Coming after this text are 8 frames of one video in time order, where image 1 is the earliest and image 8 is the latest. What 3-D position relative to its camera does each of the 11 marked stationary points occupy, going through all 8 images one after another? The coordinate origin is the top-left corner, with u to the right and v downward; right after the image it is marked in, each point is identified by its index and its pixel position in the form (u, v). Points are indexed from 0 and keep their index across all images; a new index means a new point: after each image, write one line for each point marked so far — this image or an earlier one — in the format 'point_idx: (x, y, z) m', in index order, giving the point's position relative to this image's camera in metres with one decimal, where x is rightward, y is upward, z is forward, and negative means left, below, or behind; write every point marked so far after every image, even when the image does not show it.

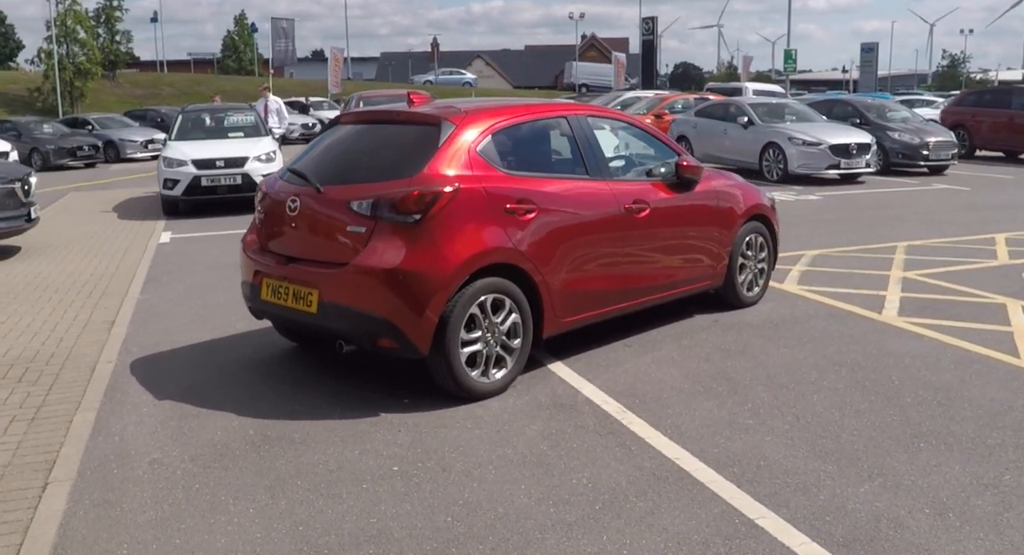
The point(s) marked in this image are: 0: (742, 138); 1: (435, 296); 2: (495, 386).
0: (+5.7, +3.4, +19.6) m
1: (-0.4, -0.1, +4.4) m
2: (-0.1, -0.6, +4.7) m
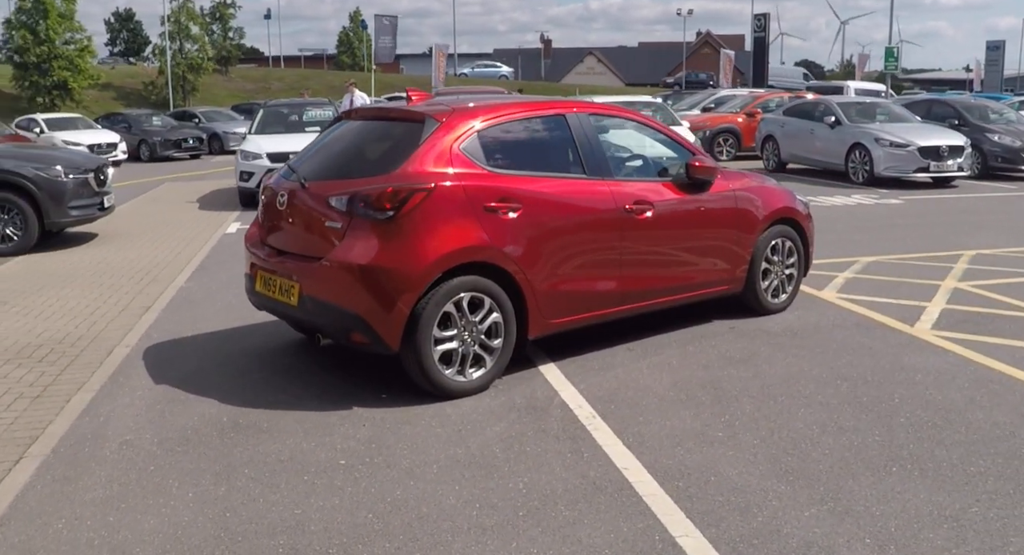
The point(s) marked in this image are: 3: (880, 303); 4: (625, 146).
0: (+7.4, +3.2, +18.8) m
1: (-0.6, -0.1, +4.4) m
2: (-0.2, -0.6, +4.7) m
3: (+3.2, -0.2, +6.9) m
4: (+0.9, +0.9, +5.6) m
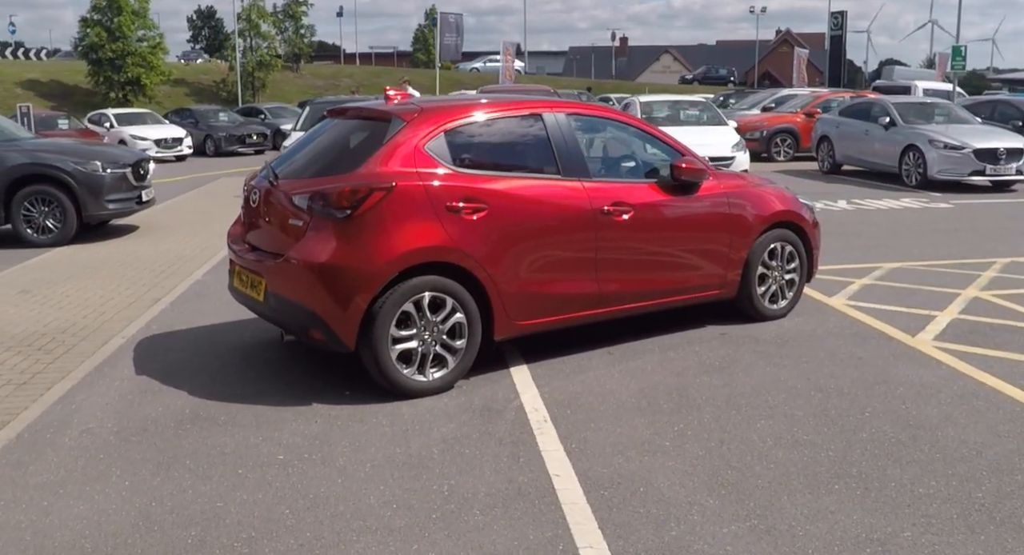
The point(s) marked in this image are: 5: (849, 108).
0: (+8.3, +3.1, +18.1) m
1: (-0.9, -0.1, +4.5) m
2: (-0.5, -0.6, +4.7) m
3: (+3.1, -0.3, +6.6) m
4: (+0.7, +0.9, +5.5) m
5: (+8.3, +4.2, +19.9) m
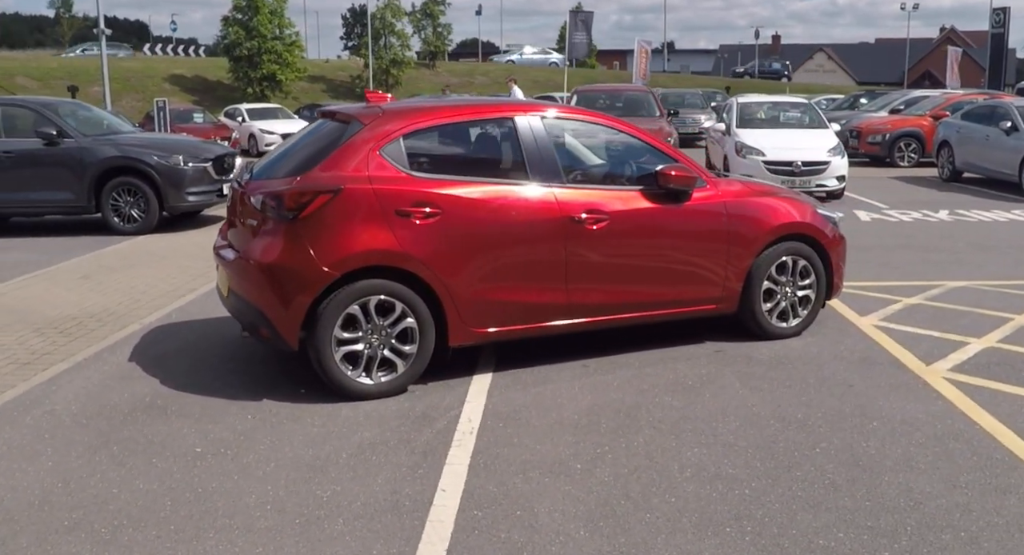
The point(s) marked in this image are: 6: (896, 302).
0: (+10.2, +2.7, +16.6) m
1: (-1.2, -0.1, +4.5) m
2: (-0.8, -0.6, +4.7) m
3: (+3.0, -0.4, +6.0) m
4: (+0.6, +0.8, +5.3) m
5: (+10.4, +3.8, +18.3) m
6: (+3.4, -0.2, +7.1) m
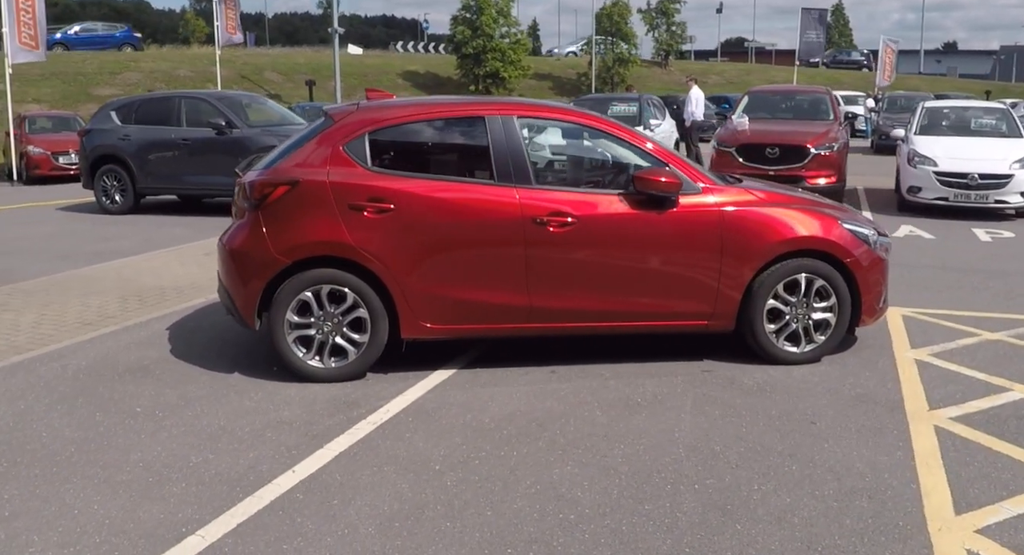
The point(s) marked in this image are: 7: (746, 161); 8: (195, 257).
0: (+12.8, +2.0, +13.4) m
1: (-1.5, 0.0, +4.9) m
2: (-1.1, -0.6, +5.0) m
3: (+2.9, -0.6, +5.2) m
4: (+0.5, +0.8, +5.2) m
5: (+13.6, +3.0, +14.9) m
6: (+3.5, -0.4, +6.1) m
7: (+4.0, +1.9, +13.6) m
8: (-3.7, +0.2, +9.4) m
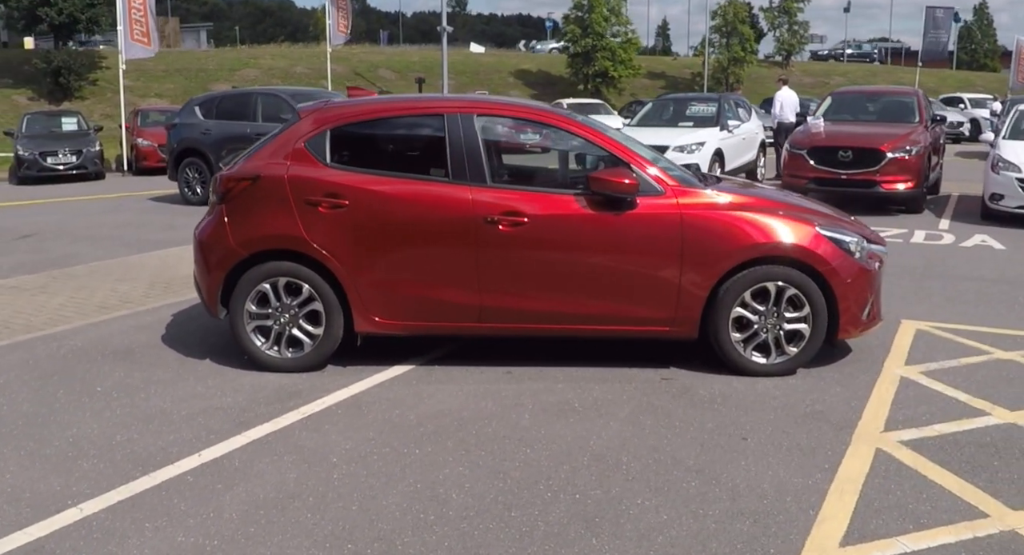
0: (+13.6, +1.6, +11.5) m
1: (-1.9, +0.1, +5.1) m
2: (-1.5, -0.5, +5.1) m
3: (+2.6, -0.7, +4.8) m
4: (+0.2, +0.8, +5.1) m
5: (+14.6, +2.6, +12.9) m
6: (+3.3, -0.5, +5.6) m
7: (+4.9, +1.8, +12.9) m
8: (-3.4, +0.4, +9.9) m
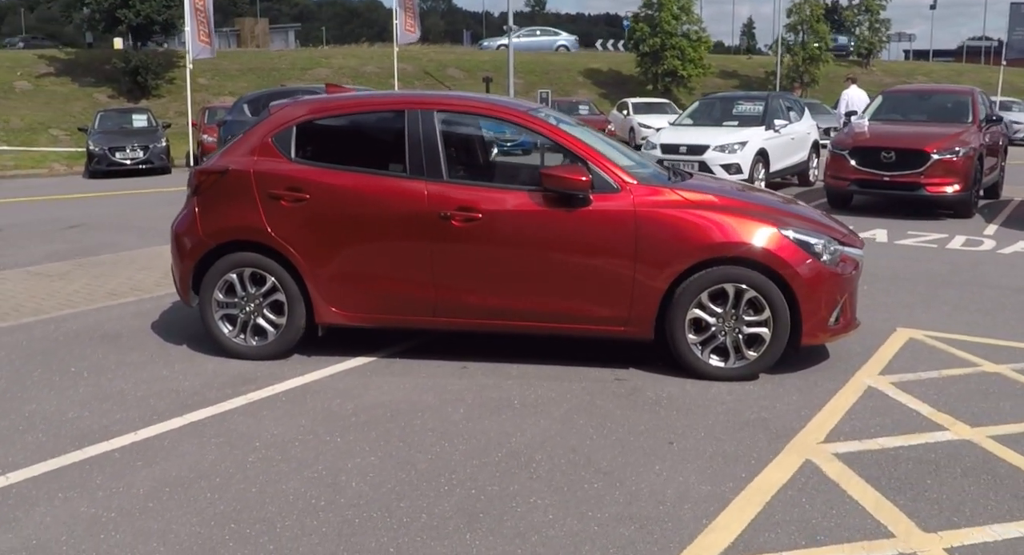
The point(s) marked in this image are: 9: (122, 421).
0: (+13.9, +1.3, +10.3) m
1: (-2.1, +0.1, +5.3) m
2: (-1.7, -0.5, +5.3) m
3: (+2.2, -0.7, +4.6) m
4: (-0.1, +0.8, +5.1) m
5: (+15.0, +2.3, +11.6) m
6: (+3.0, -0.6, +5.3) m
7: (+5.4, +1.7, +12.5) m
8: (-3.2, +0.5, +10.2) m
9: (-2.1, -0.8, +4.3) m
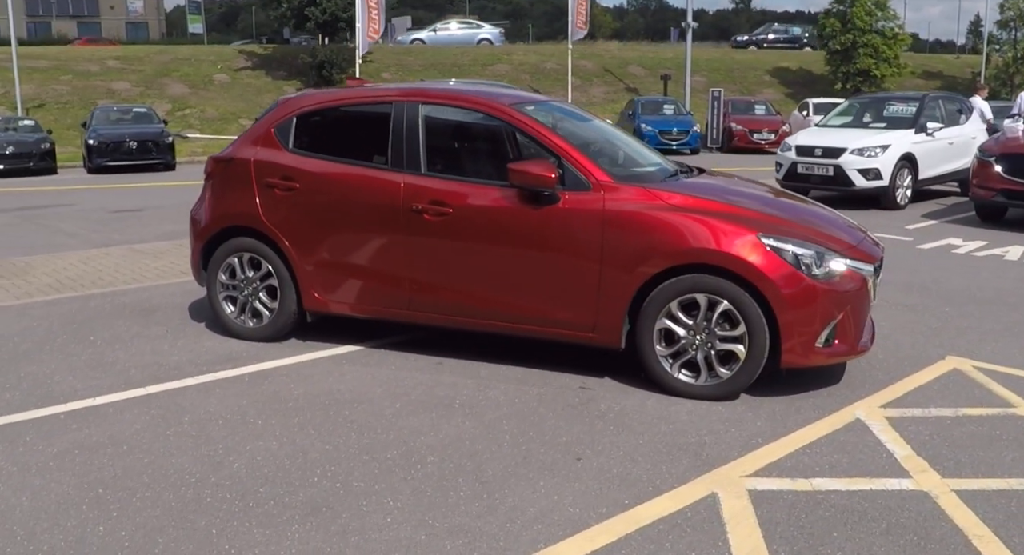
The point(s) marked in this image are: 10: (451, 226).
0: (+14.6, +0.5, +6.9) m
1: (-2.2, +0.3, +5.7) m
2: (-1.9, -0.4, +5.6) m
3: (+1.8, -0.8, +4.0) m
4: (-0.2, +0.8, +5.0) m
5: (+16.0, +1.4, +7.9) m
6: (+2.8, -0.7, +4.5) m
7: (+6.8, +1.4, +10.9) m
8: (-2.1, +0.6, +10.7) m
9: (-2.4, -0.6, +4.6) m
10: (-0.3, +0.3, +4.9) m
